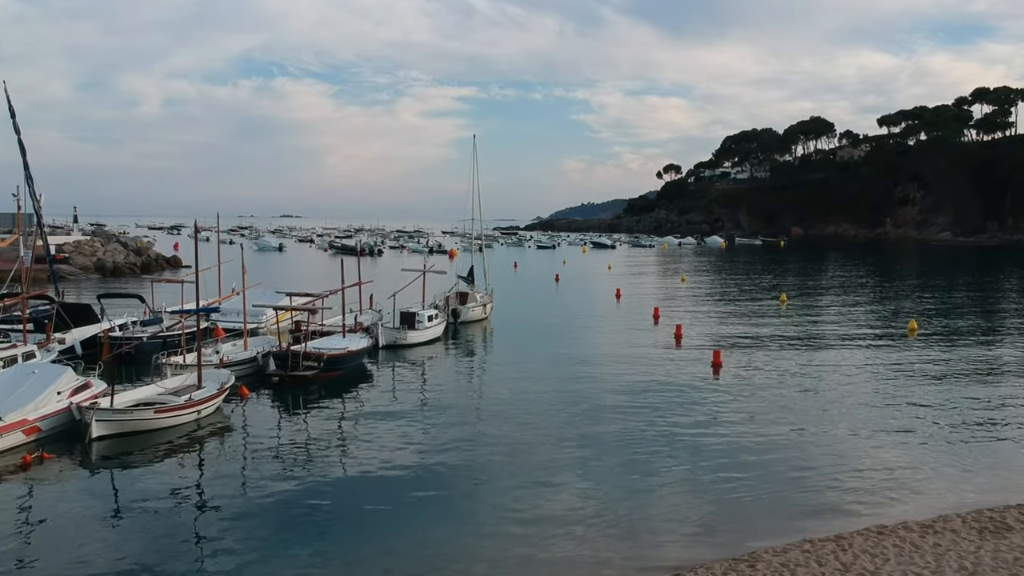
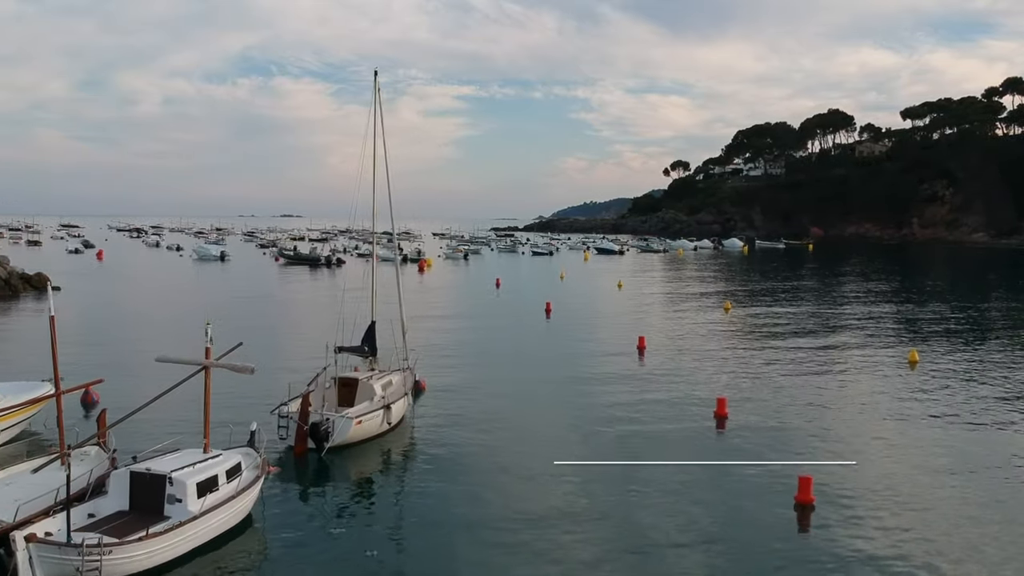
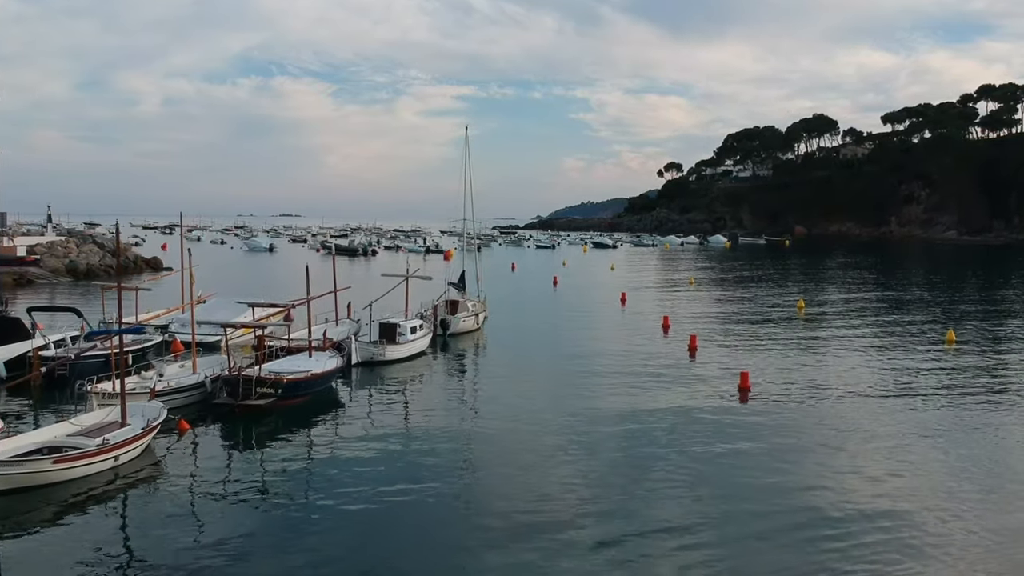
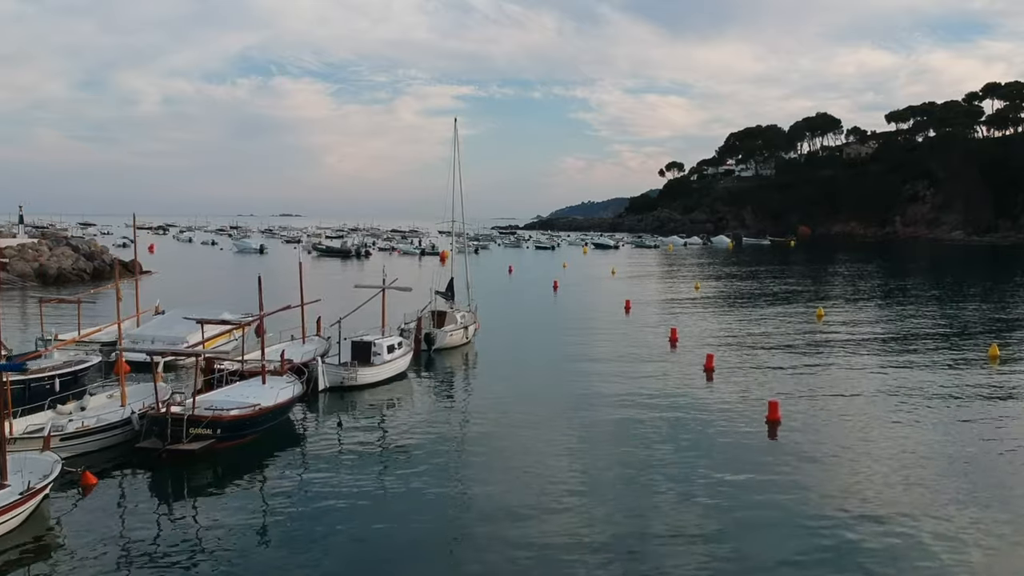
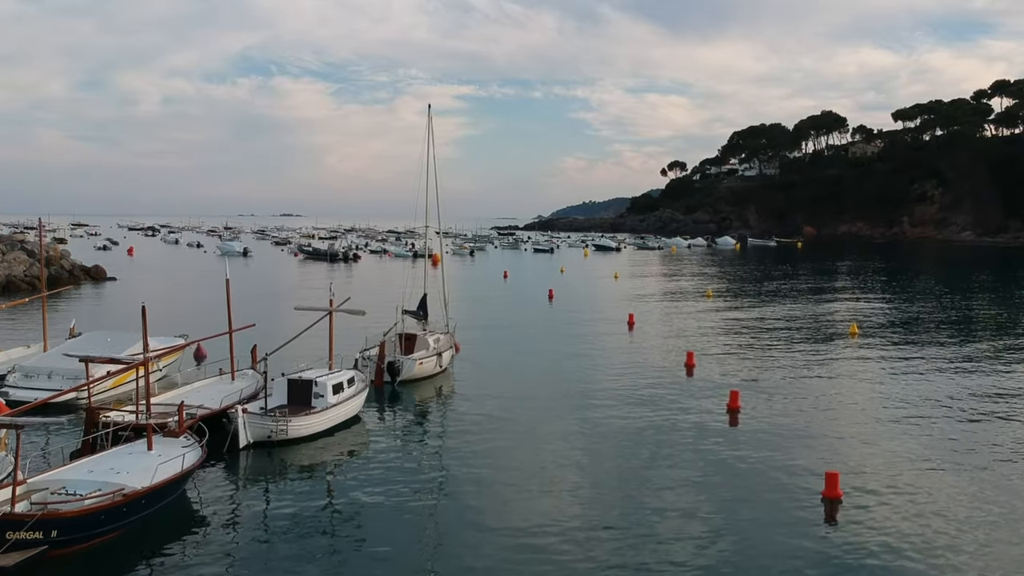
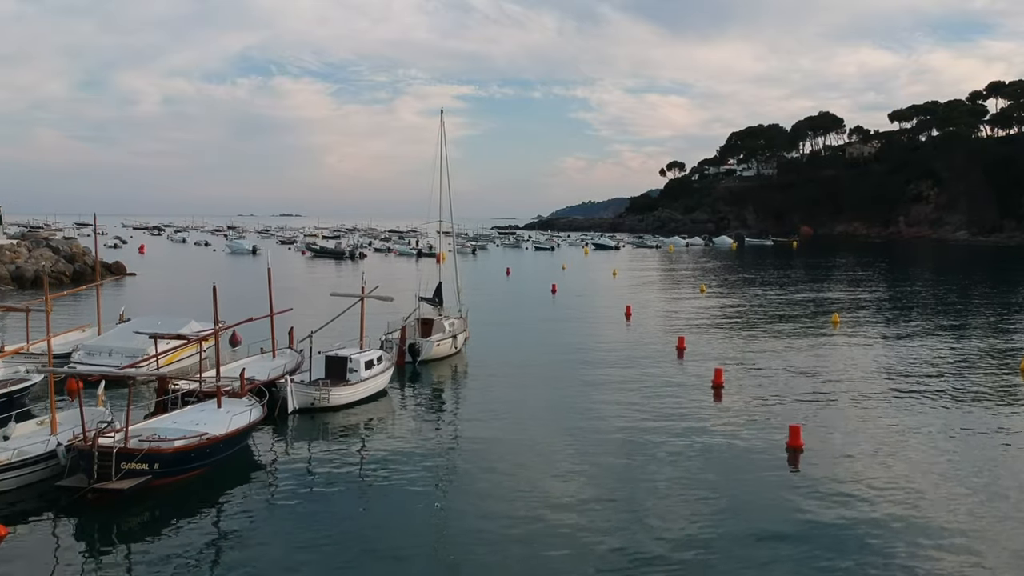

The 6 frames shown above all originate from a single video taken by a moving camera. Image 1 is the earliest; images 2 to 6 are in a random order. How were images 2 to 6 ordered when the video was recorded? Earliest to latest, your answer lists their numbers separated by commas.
3, 4, 6, 5, 2
